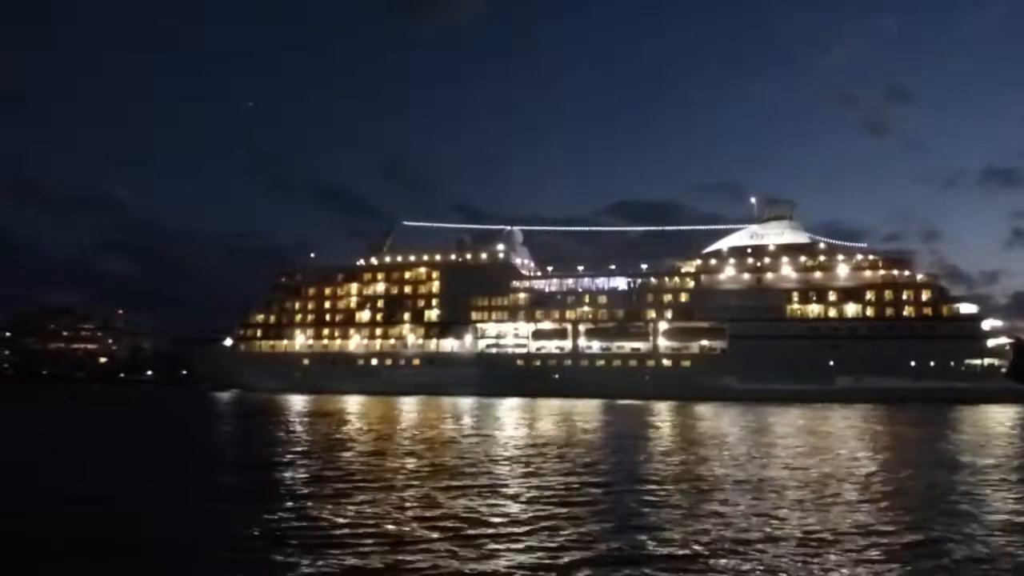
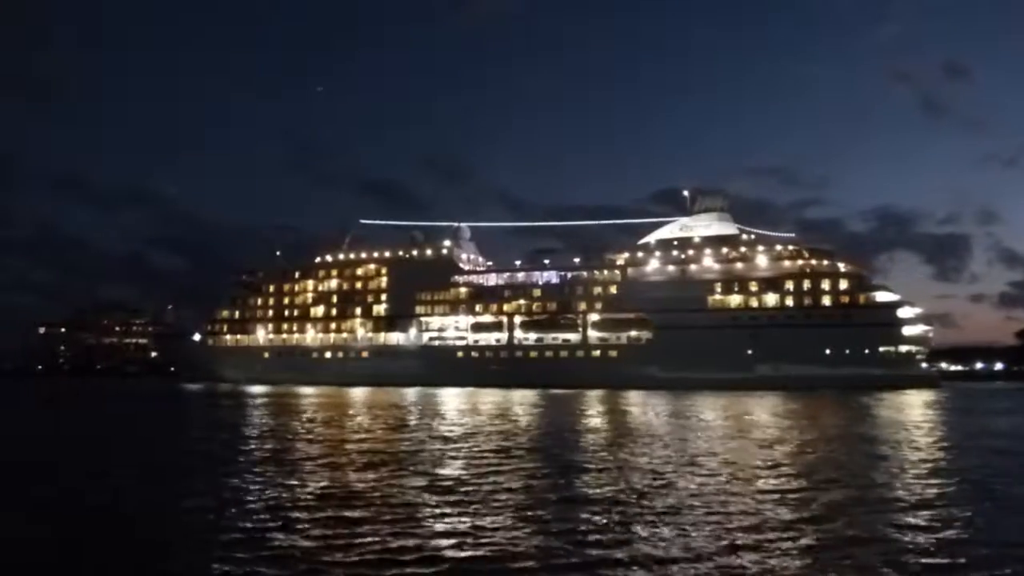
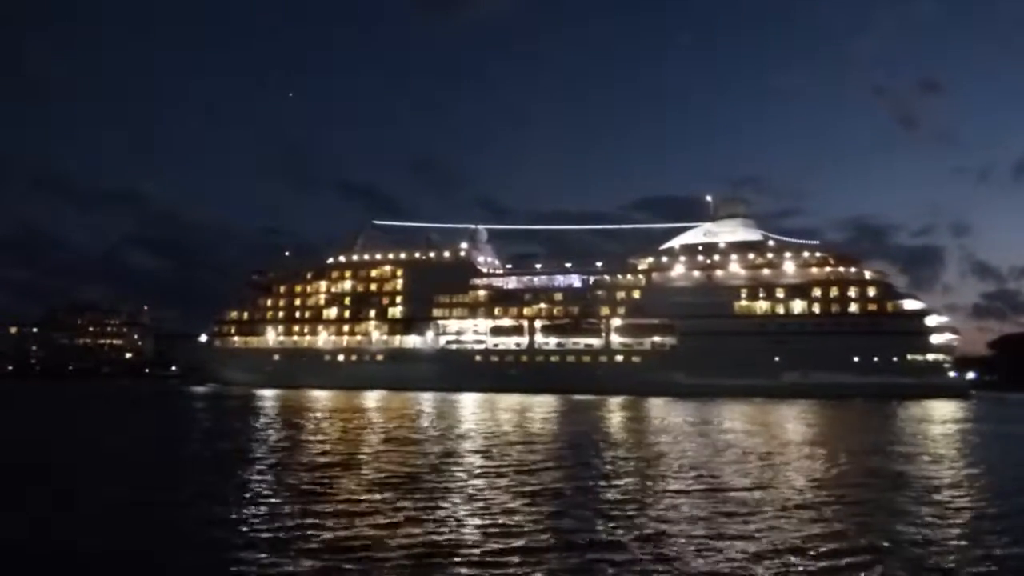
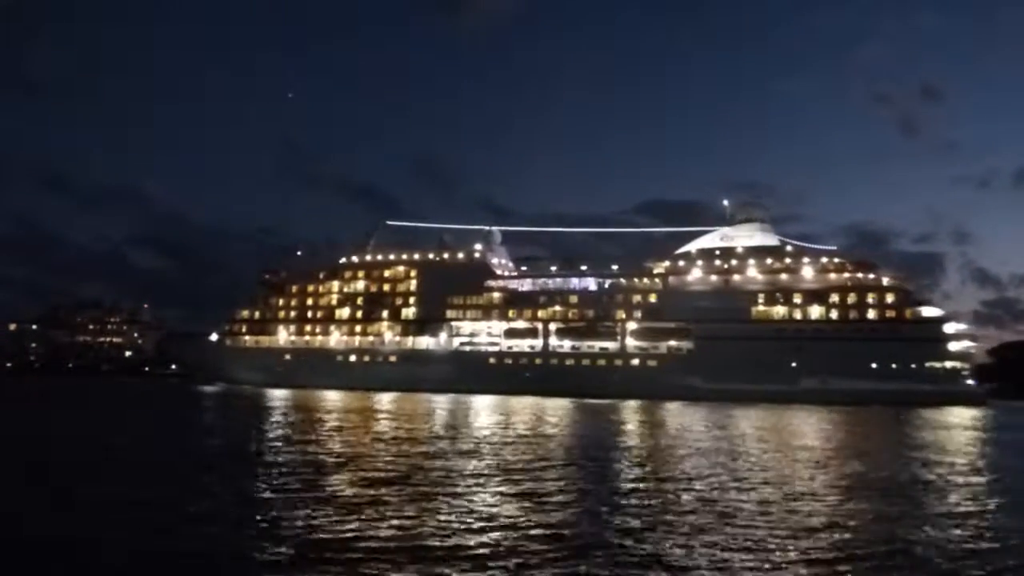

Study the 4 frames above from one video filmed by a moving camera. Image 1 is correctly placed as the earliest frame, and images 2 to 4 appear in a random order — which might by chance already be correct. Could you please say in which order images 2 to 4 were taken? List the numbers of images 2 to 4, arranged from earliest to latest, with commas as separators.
4, 3, 2
